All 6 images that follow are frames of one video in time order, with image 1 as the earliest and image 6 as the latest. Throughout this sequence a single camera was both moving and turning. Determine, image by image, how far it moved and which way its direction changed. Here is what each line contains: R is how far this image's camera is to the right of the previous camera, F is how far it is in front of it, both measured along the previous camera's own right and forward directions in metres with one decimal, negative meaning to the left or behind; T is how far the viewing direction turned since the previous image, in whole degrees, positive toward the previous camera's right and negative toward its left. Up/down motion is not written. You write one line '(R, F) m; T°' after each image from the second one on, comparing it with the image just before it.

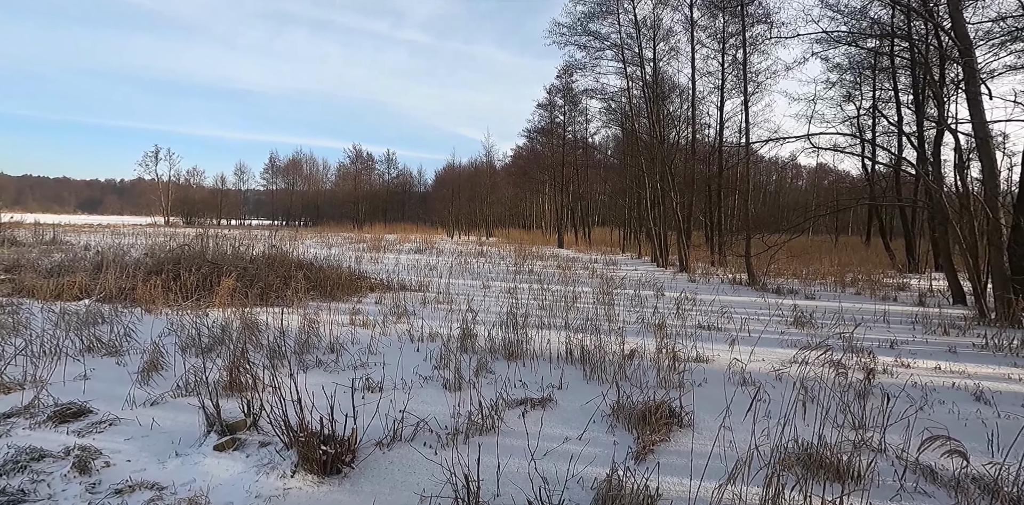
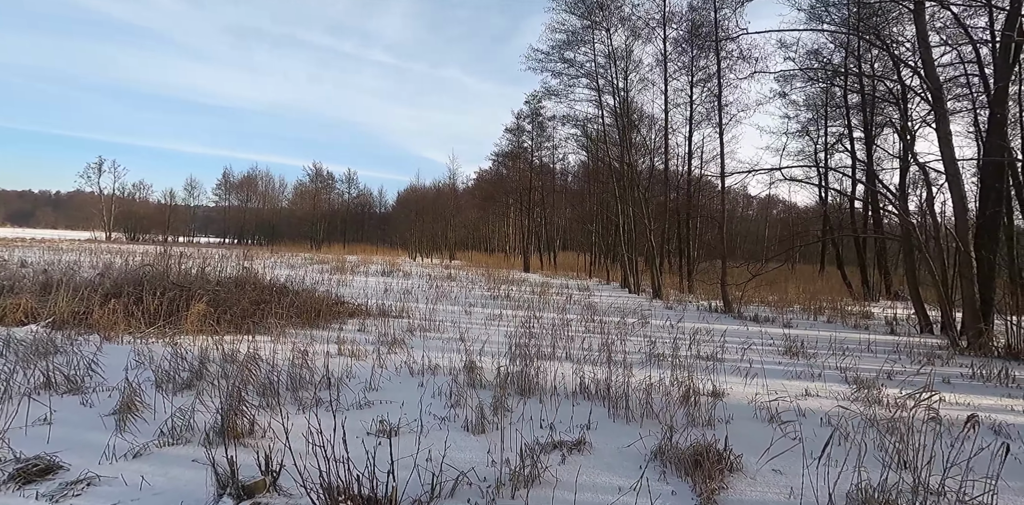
(-0.5, +0.4) m; +4°
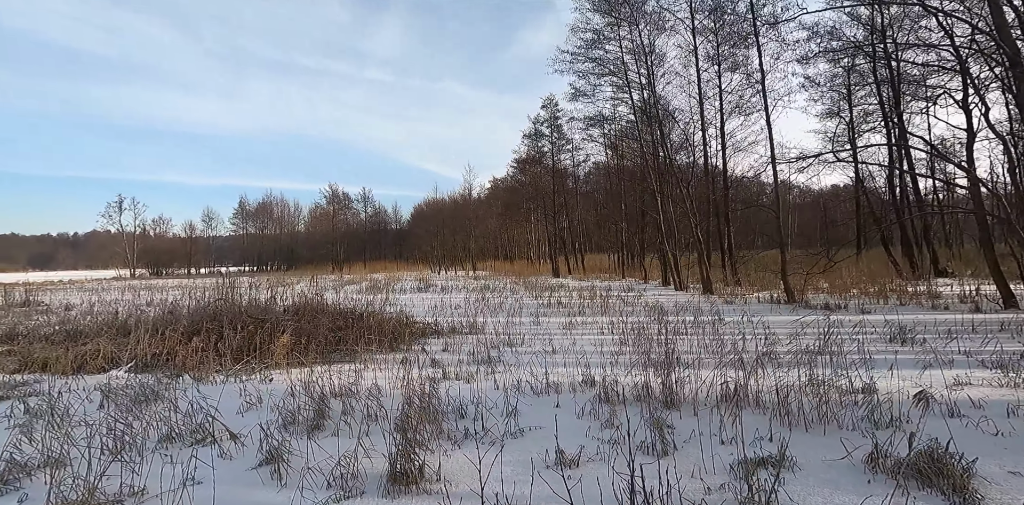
(-0.9, +0.4) m; -1°
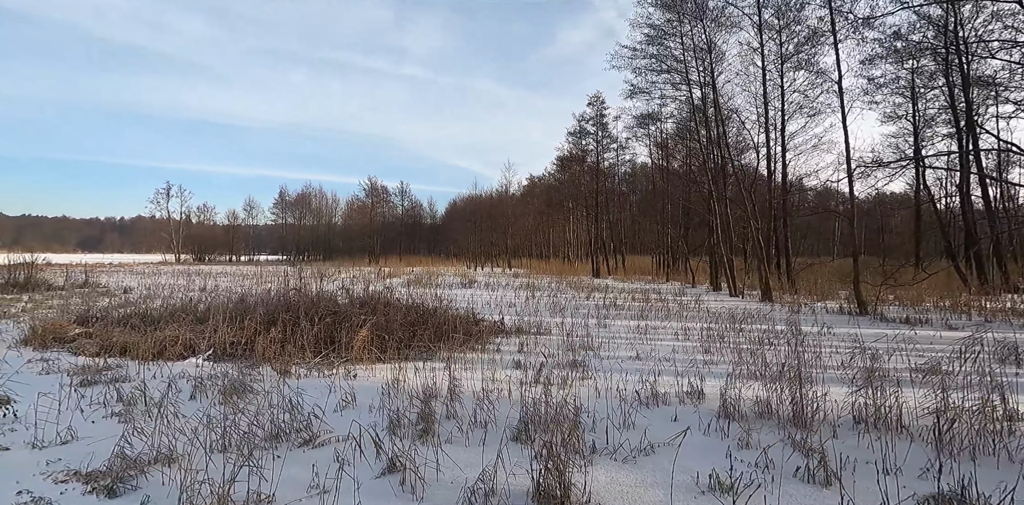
(-0.6, +0.3) m; -3°
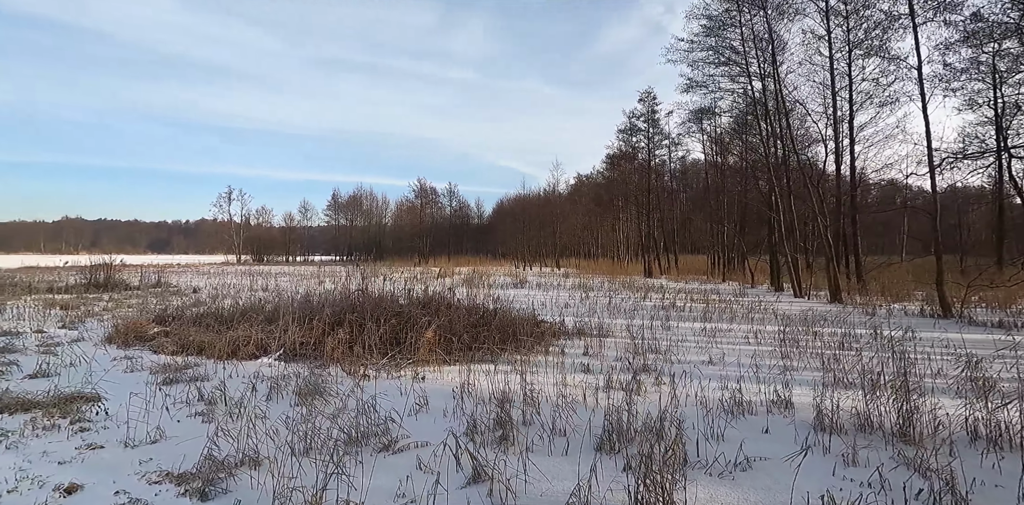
(-0.2, +0.1) m; -4°
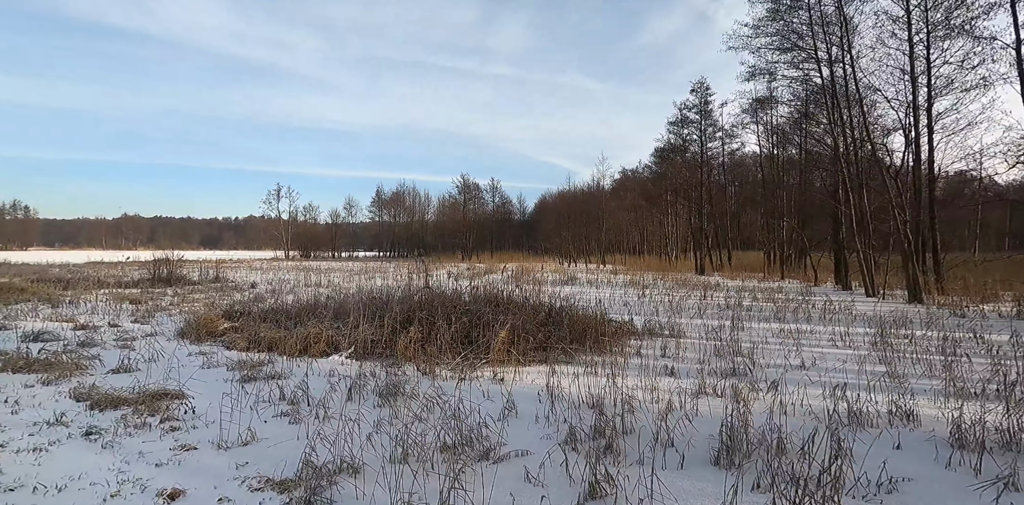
(-0.4, +0.2) m; -4°
